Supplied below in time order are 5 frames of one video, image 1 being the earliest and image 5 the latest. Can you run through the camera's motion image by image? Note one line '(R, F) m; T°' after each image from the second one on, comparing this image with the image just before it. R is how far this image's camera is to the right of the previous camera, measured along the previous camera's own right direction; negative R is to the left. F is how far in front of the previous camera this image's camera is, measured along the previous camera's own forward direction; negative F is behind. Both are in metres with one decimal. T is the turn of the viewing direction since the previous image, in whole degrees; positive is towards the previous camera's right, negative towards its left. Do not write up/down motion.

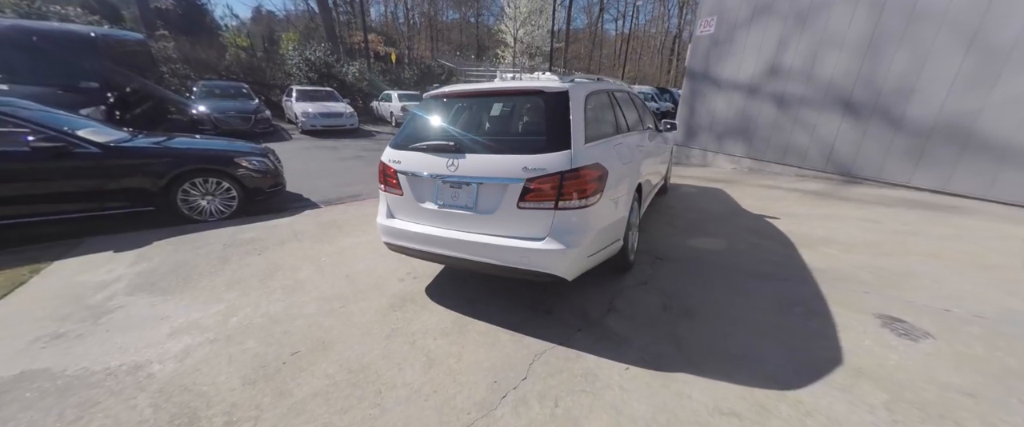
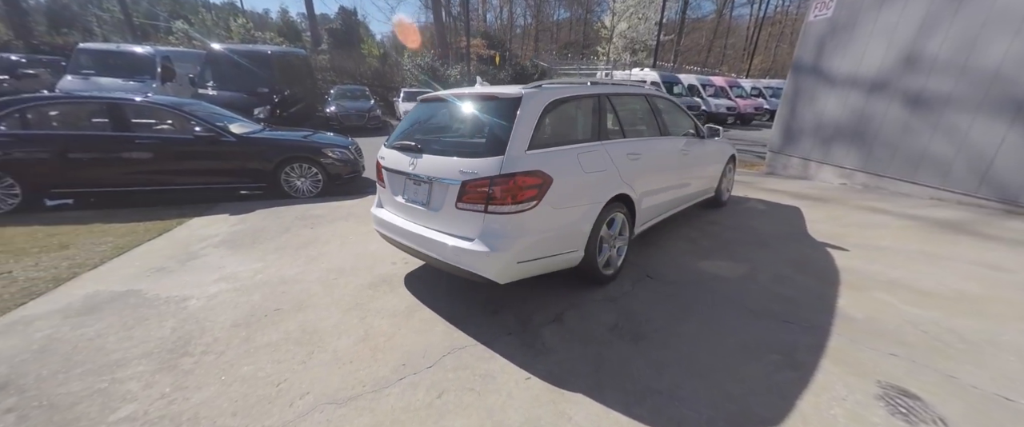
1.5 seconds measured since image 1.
(+1.1, +0.1) m; -17°
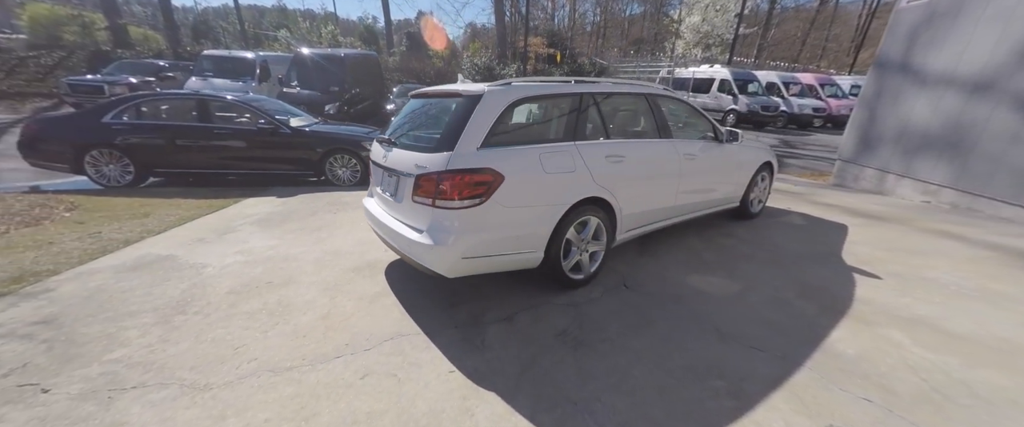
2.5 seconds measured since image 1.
(+0.7, +0.1) m; -10°
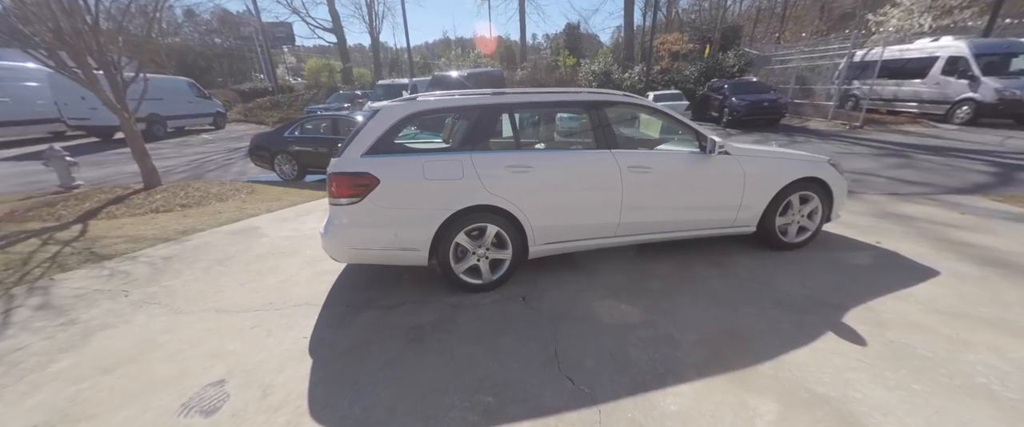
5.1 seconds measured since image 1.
(+1.9, +0.4) m; -25°
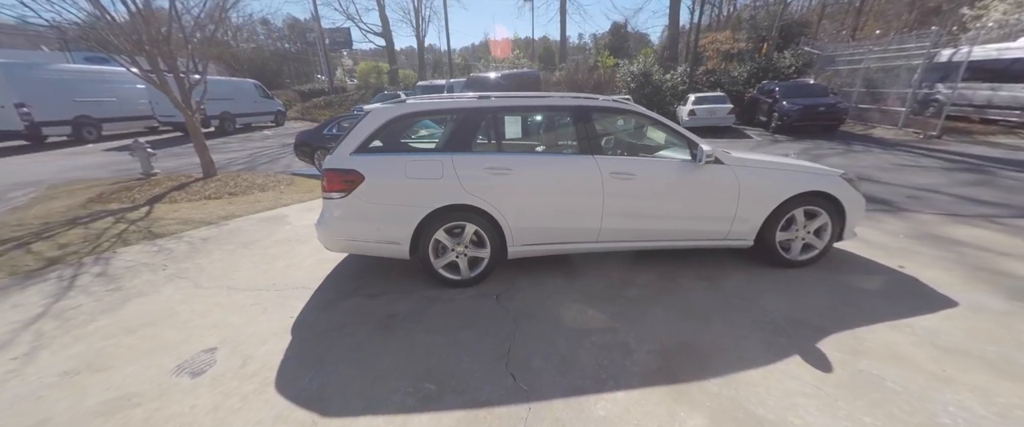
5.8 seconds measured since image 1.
(+0.5, 0.0) m; -7°
